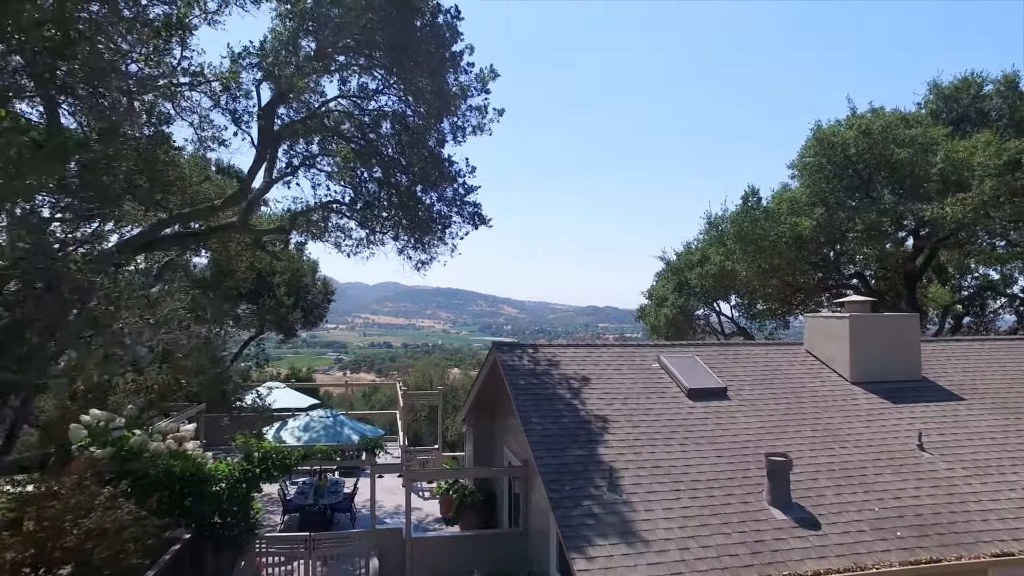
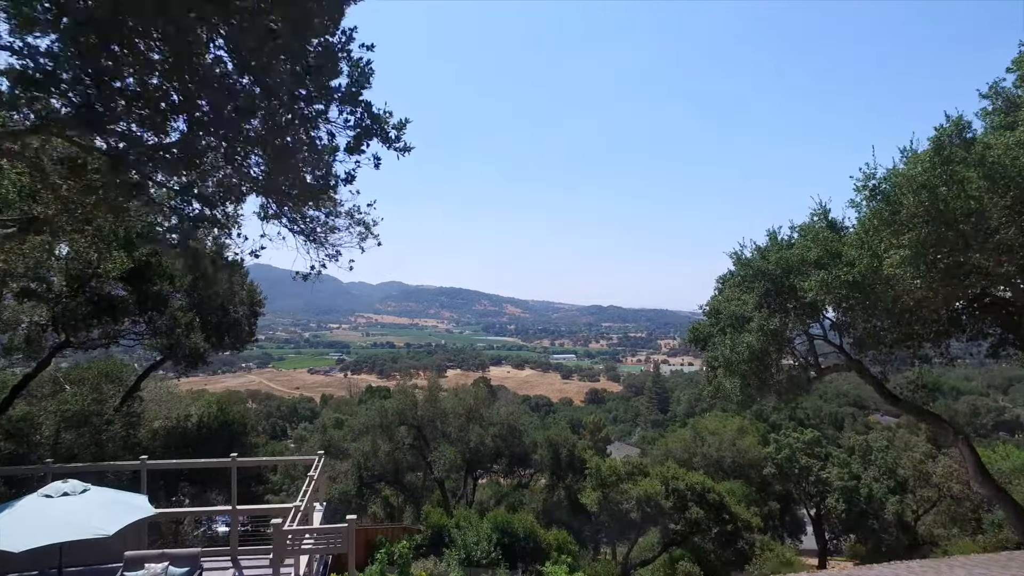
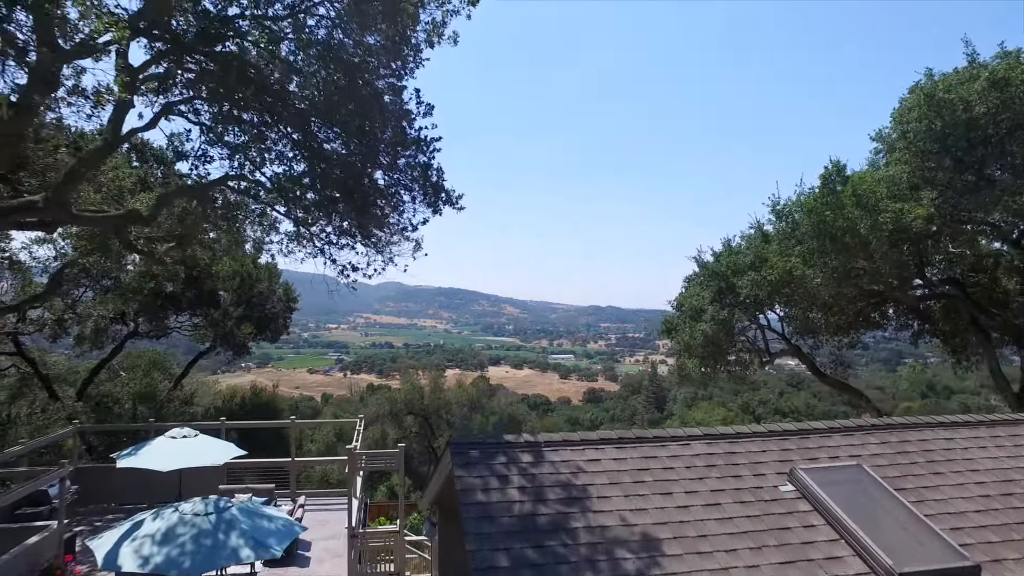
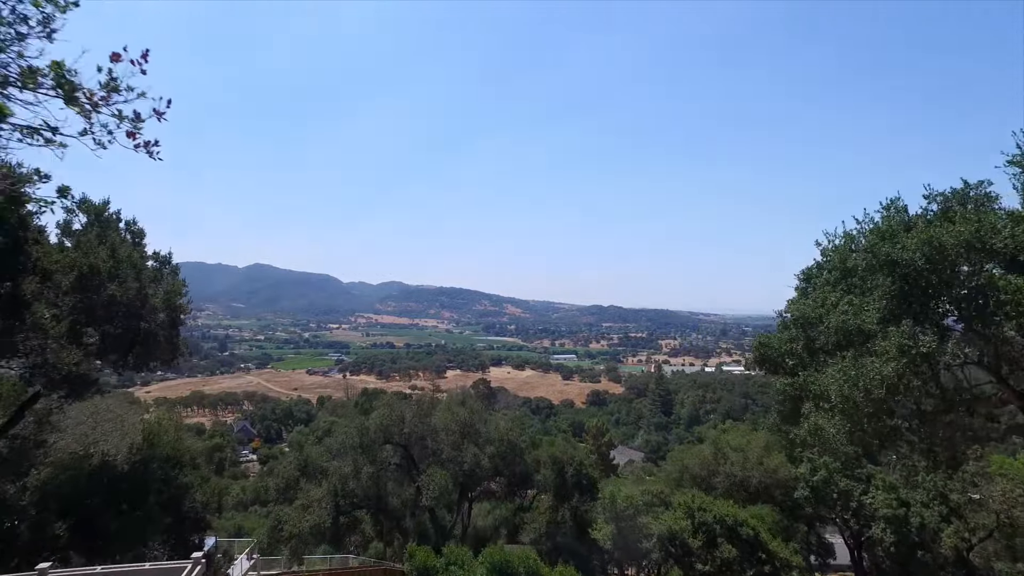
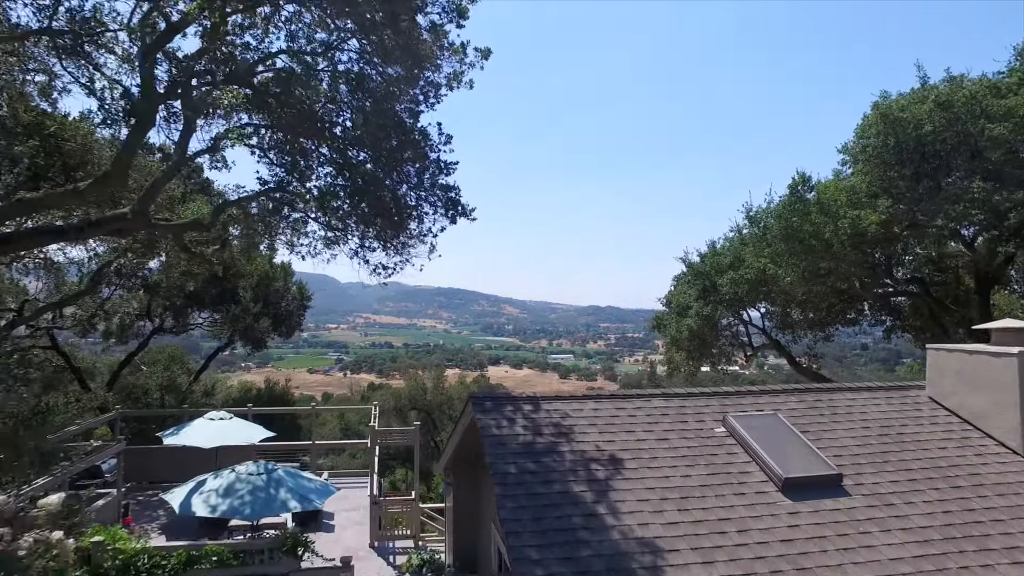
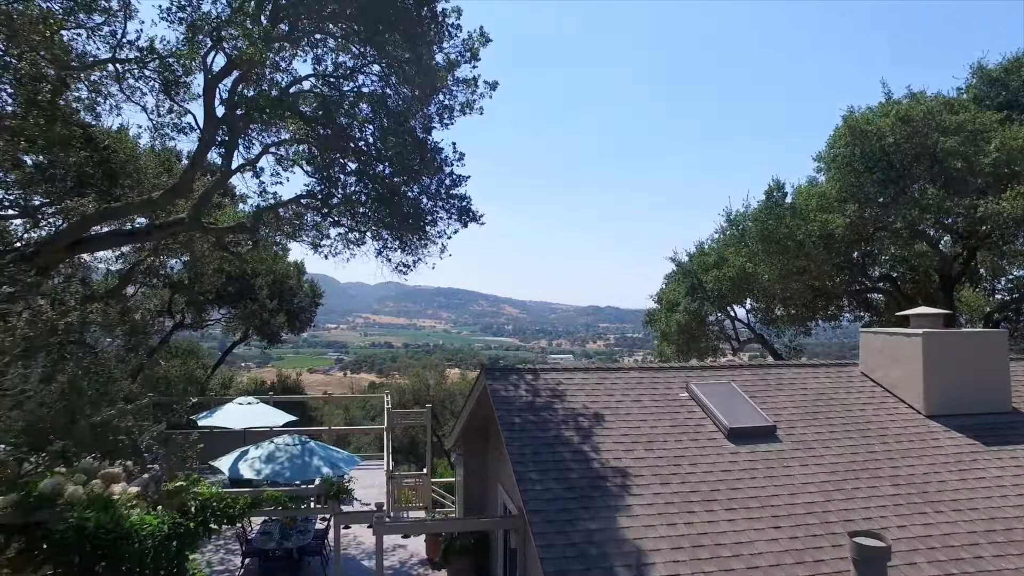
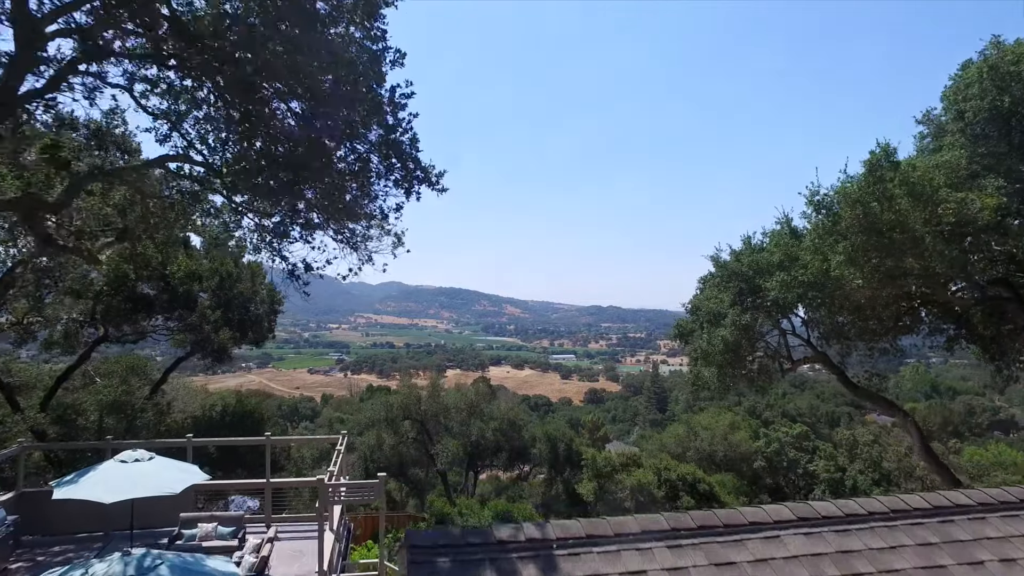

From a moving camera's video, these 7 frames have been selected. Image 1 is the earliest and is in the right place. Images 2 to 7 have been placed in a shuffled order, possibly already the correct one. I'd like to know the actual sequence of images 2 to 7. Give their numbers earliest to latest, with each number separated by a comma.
6, 5, 3, 7, 2, 4
